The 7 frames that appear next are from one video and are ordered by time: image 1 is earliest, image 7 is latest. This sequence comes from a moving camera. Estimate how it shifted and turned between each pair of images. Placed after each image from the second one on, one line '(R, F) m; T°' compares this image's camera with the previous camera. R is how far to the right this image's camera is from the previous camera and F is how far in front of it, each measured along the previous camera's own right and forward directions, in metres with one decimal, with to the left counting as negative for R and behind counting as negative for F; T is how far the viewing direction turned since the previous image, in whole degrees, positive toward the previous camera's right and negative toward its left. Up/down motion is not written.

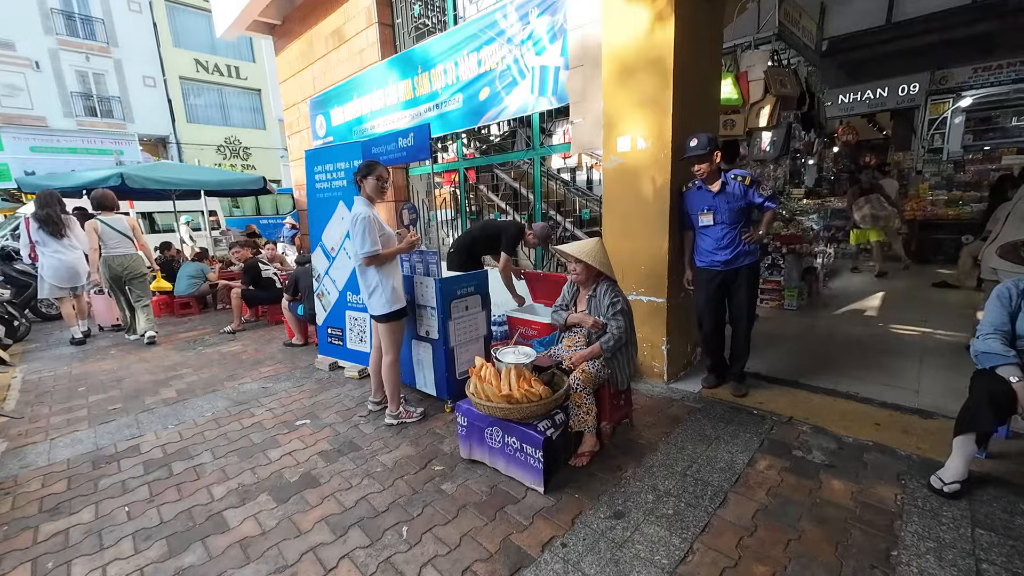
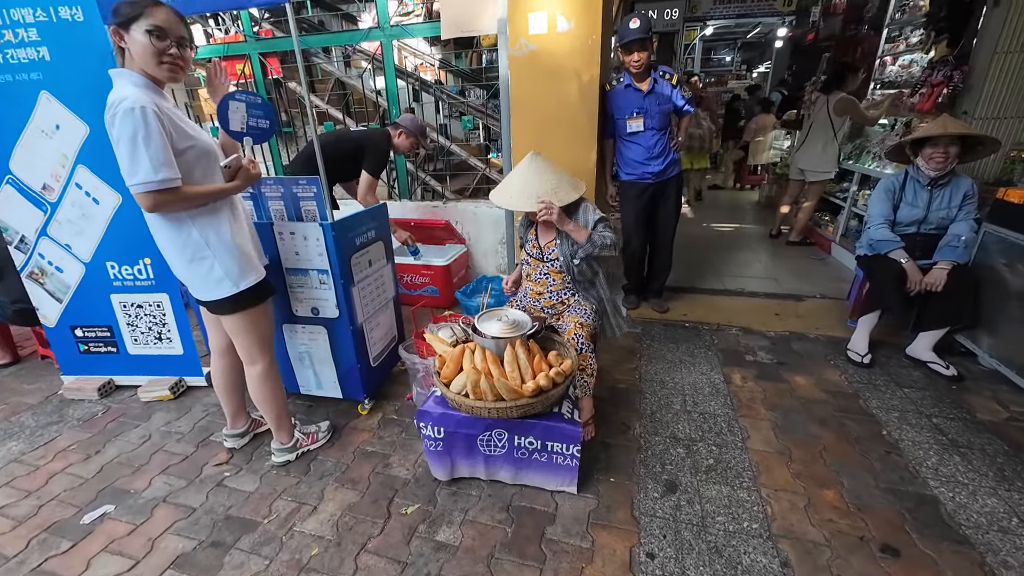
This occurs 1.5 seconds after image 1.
(-0.9, +1.2) m; +27°
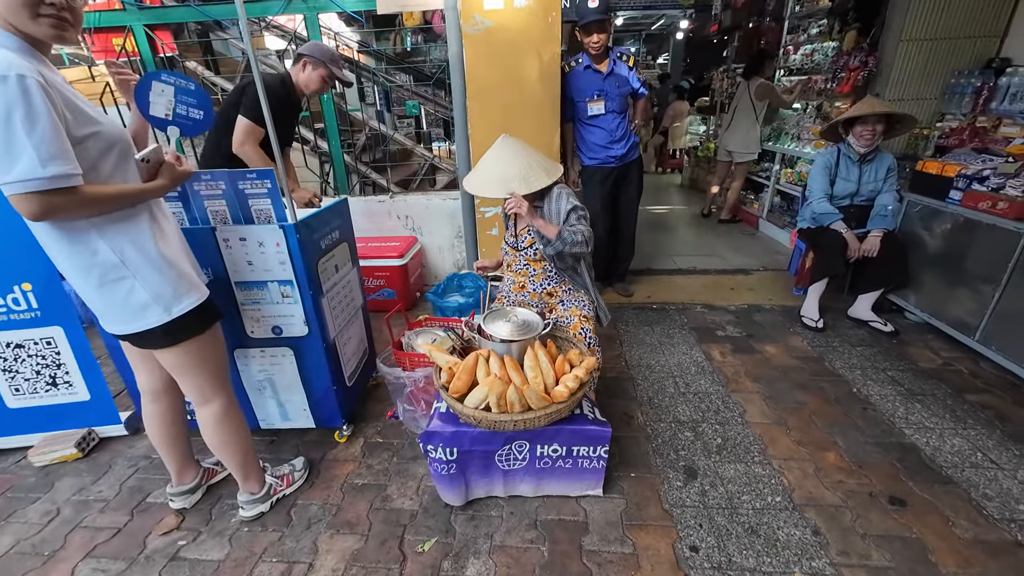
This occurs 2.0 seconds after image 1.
(-0.4, +0.2) m; +10°
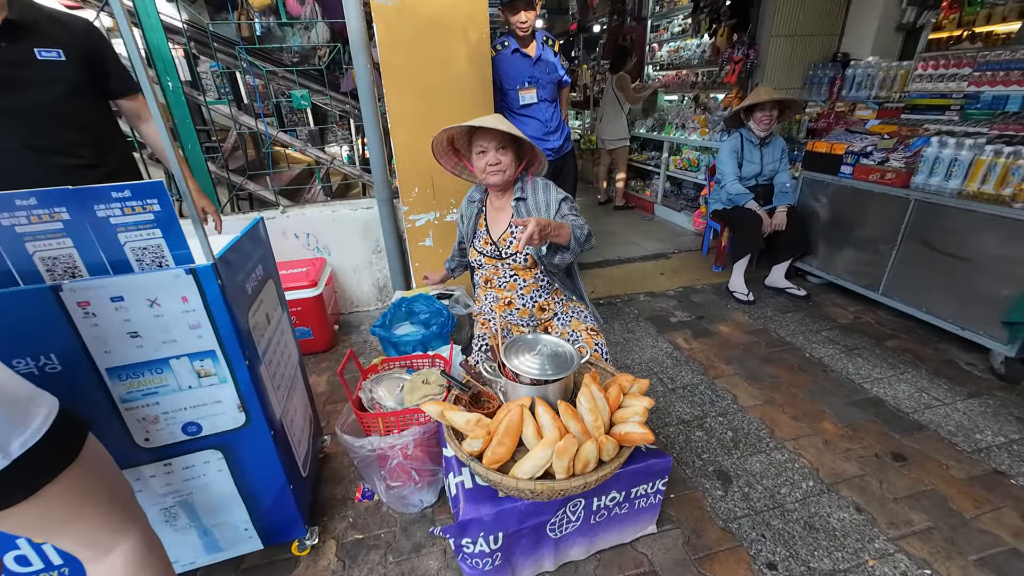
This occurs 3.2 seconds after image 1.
(-0.5, +0.5) m; +17°
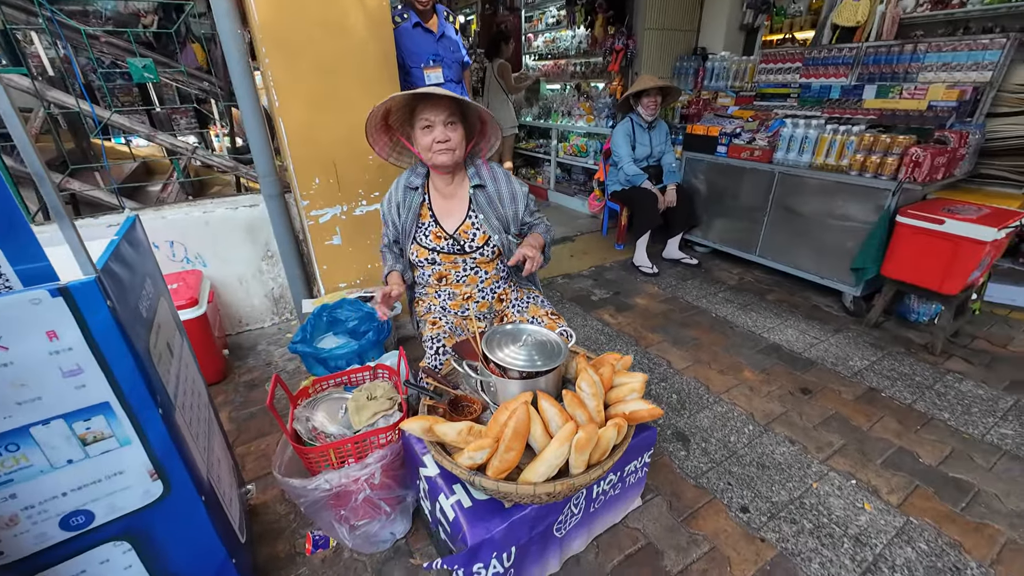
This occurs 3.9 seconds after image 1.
(-0.3, +0.2) m; +16°
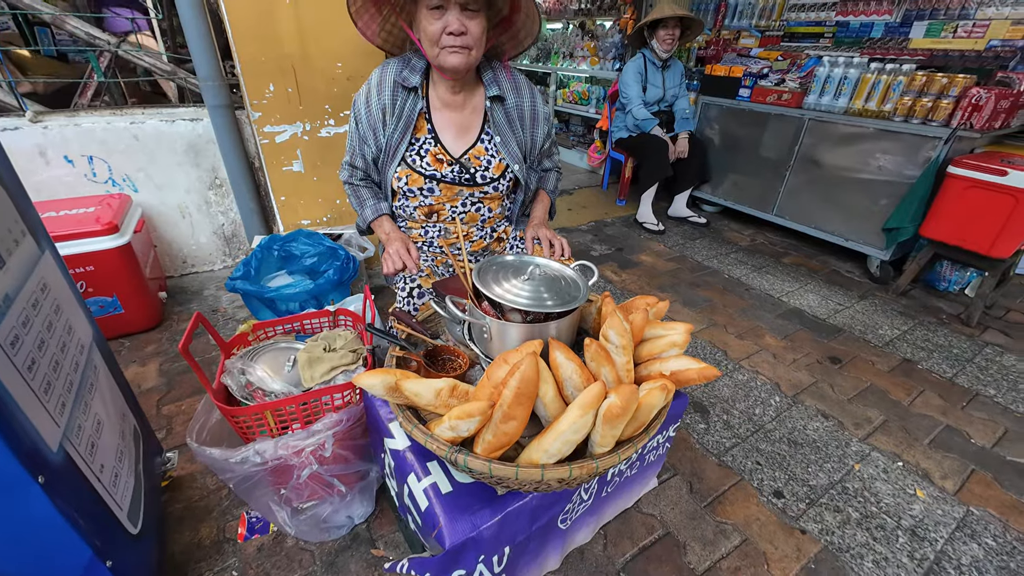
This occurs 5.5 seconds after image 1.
(0.0, +0.4) m; +2°
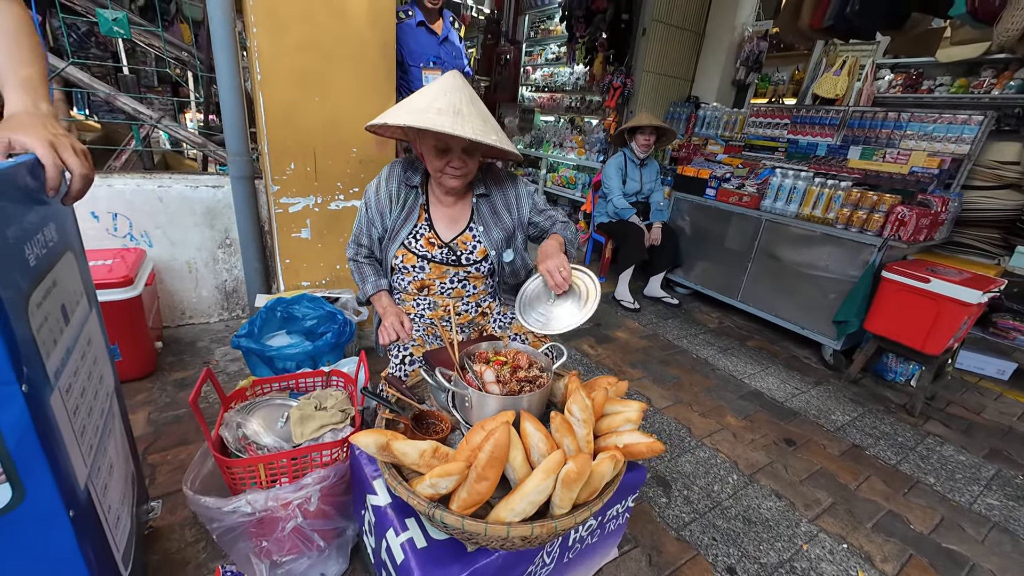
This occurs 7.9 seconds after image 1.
(0.0, -0.2) m; +2°
